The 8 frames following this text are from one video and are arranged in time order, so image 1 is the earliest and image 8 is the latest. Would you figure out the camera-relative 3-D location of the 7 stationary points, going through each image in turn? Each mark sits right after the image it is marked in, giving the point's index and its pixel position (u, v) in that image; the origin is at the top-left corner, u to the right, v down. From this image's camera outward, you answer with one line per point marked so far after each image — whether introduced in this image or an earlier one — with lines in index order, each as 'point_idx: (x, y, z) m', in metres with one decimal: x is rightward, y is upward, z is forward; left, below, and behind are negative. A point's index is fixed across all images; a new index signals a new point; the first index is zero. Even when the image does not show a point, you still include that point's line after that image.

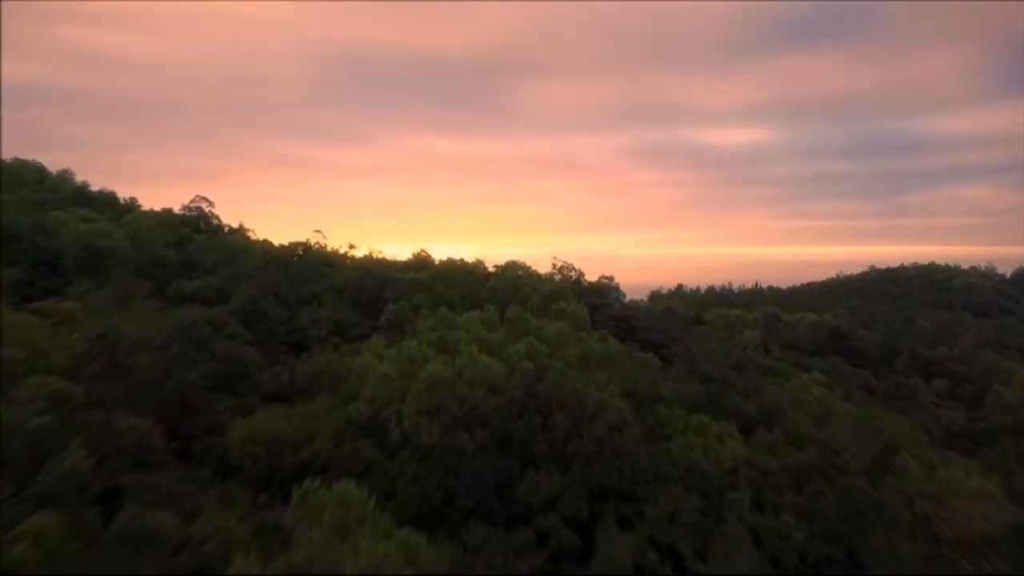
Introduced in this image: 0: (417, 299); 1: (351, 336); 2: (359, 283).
0: (-1.8, -0.2, +18.6) m
1: (-2.8, -0.9, +16.6) m
2: (-3.0, +0.1, +19.2) m
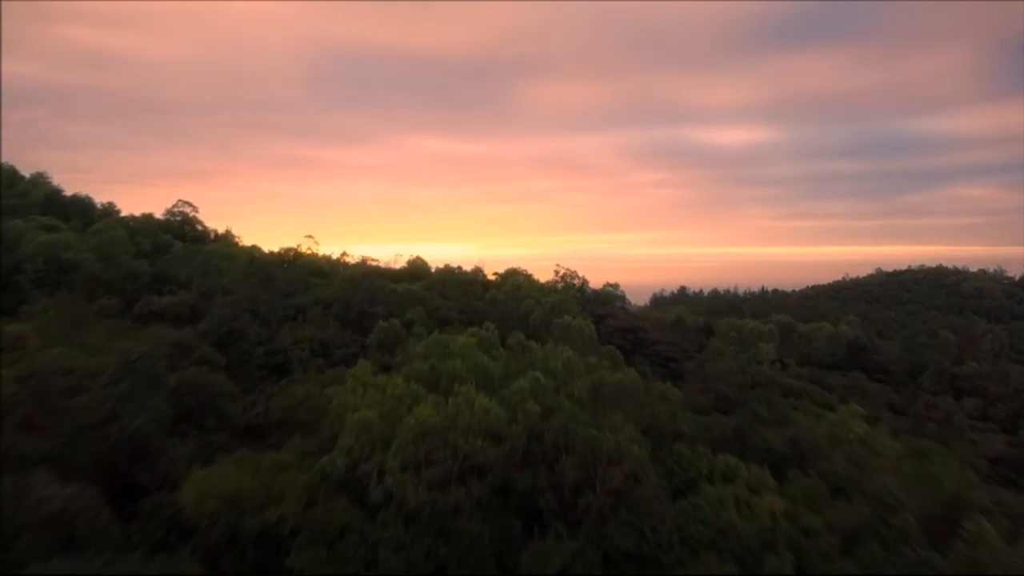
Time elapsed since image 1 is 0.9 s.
0: (-1.8, -0.5, +17.2) m
1: (-2.7, -1.1, +15.2) m
2: (-3.0, -0.2, +17.7) m
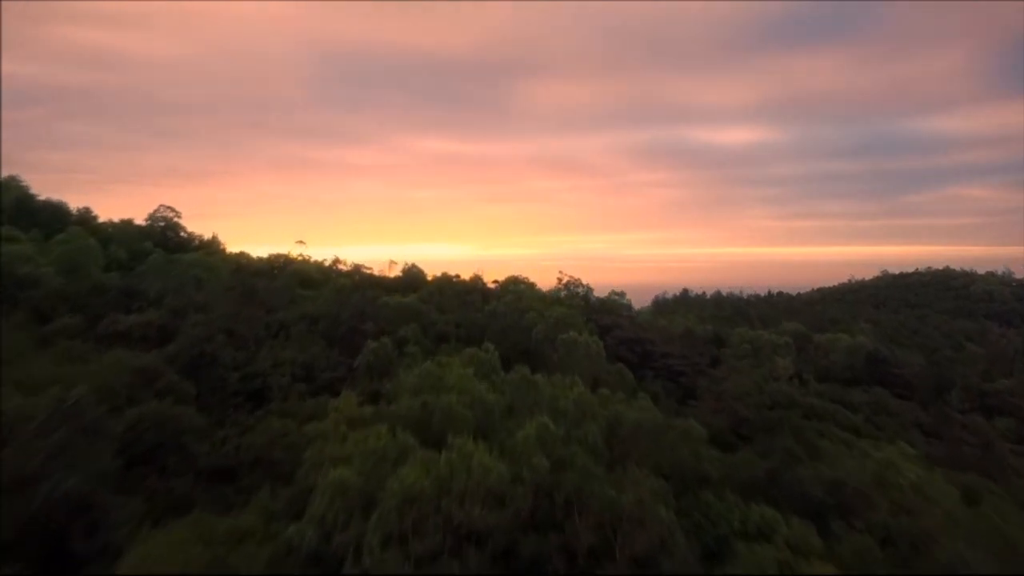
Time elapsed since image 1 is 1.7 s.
0: (-1.8, -0.7, +15.8) m
1: (-2.7, -1.4, +13.8) m
2: (-3.0, -0.4, +16.4) m
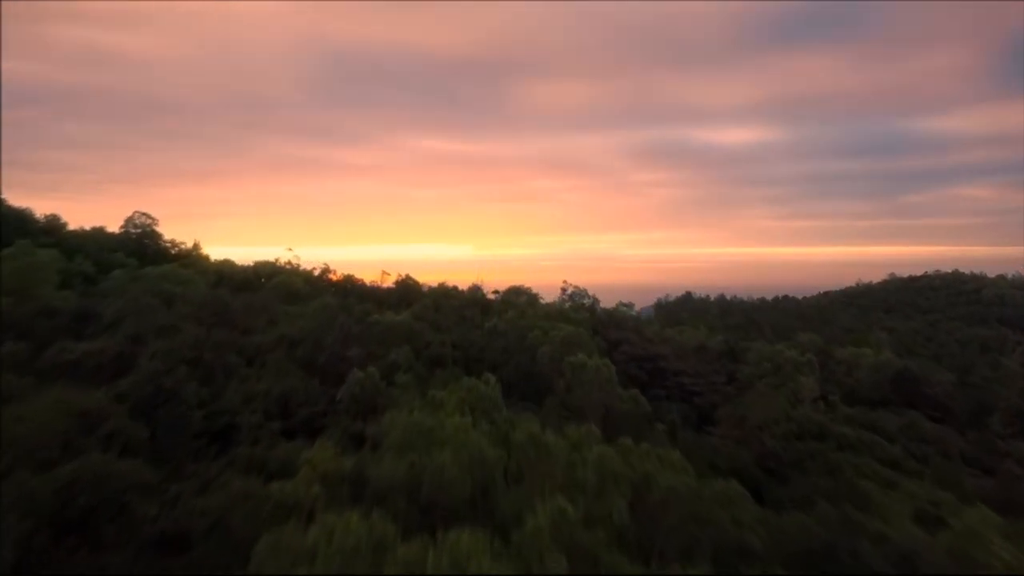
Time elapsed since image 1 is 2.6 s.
0: (-1.8, -1.0, +14.1) m
1: (-2.7, -1.7, +12.1) m
2: (-2.9, -0.7, +14.7) m
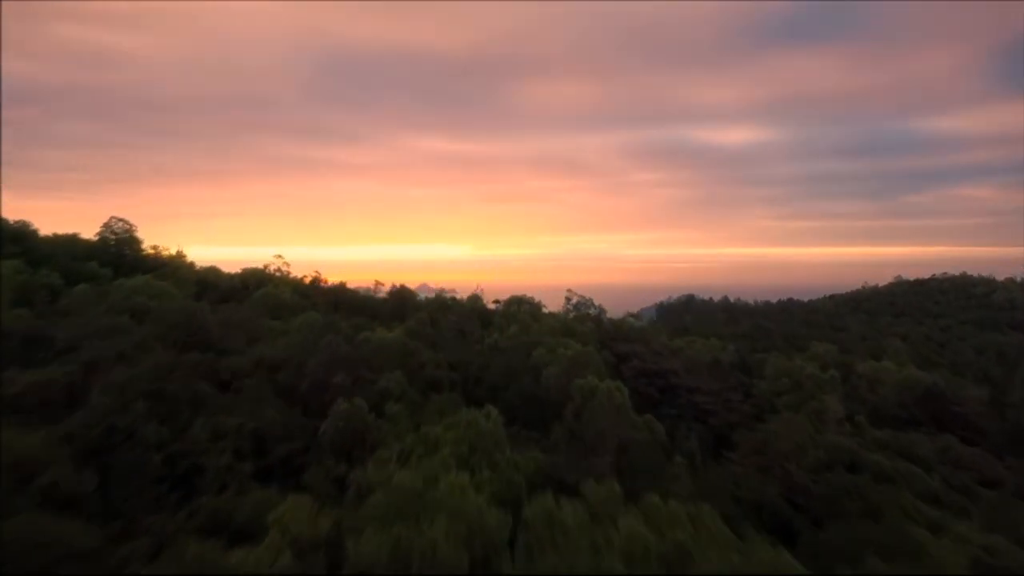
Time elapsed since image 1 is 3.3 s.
0: (-1.7, -1.3, +12.7) m
1: (-2.6, -1.9, +10.7) m
2: (-2.9, -1.0, +13.3) m
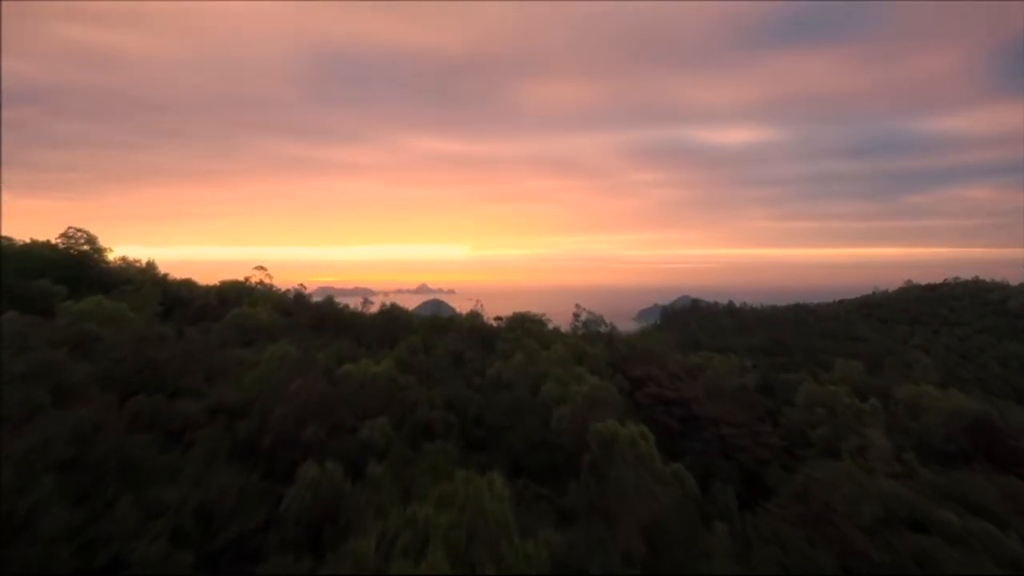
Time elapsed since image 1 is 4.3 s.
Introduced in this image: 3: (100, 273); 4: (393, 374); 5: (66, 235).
0: (-1.6, -1.6, +10.5) m
1: (-2.5, -2.3, +8.6) m
2: (-2.8, -1.3, +11.1) m
3: (-8.2, +0.3, +19.1) m
4: (-1.7, -1.2, +13.6) m
5: (-8.9, +1.0, +19.1) m
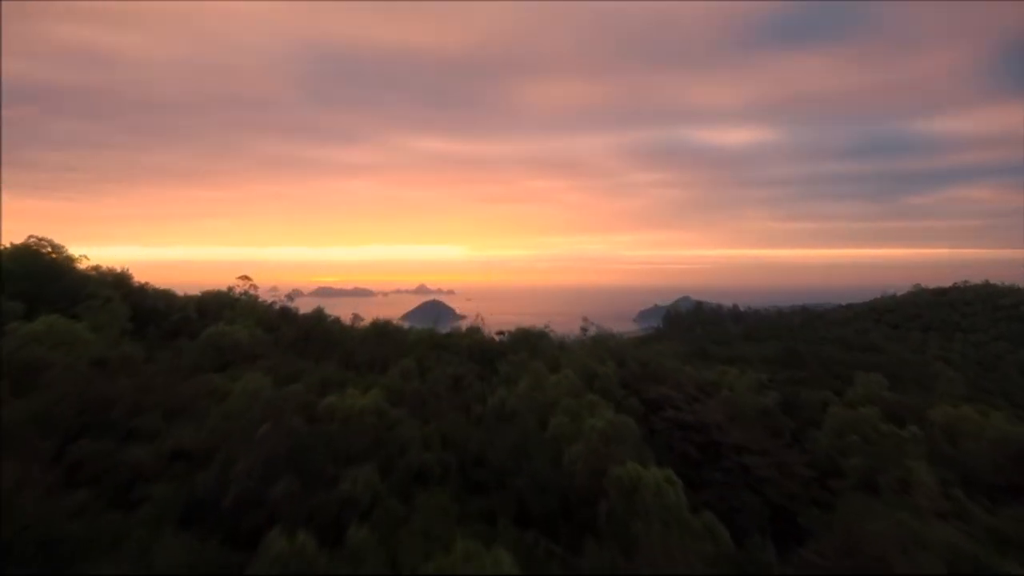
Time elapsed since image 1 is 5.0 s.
0: (-1.5, -1.9, +8.9) m
1: (-2.5, -2.6, +6.9) m
2: (-2.7, -1.6, +9.5) m
3: (-8.1, 0.0, +17.5) m
4: (-1.6, -1.5, +12.0) m
5: (-8.8, +0.8, +17.5) m
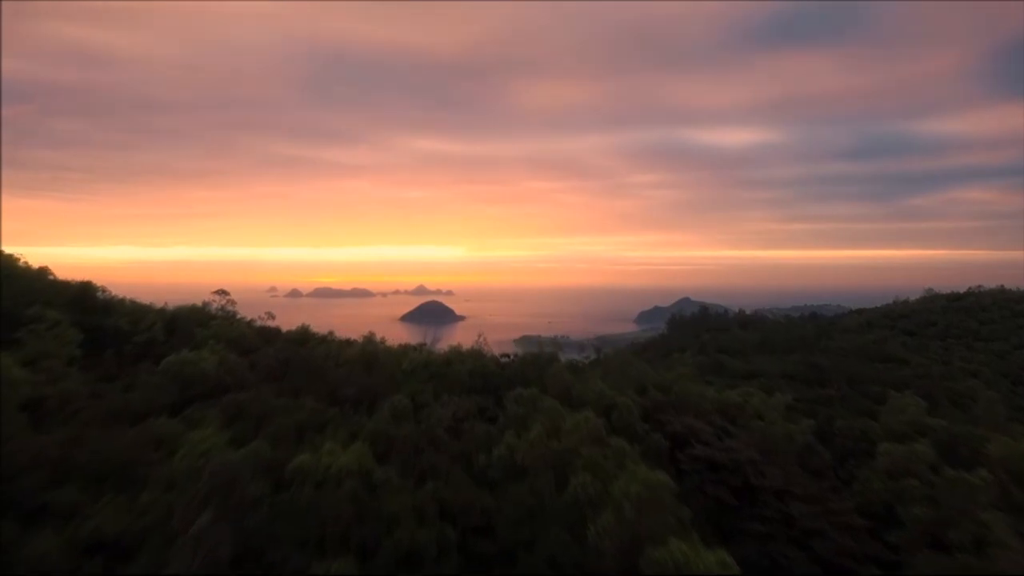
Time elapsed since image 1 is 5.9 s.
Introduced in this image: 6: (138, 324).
0: (-1.4, -2.2, +6.7) m
1: (-2.3, -2.9, +4.7) m
2: (-2.6, -1.9, +7.3) m
3: (-8.0, -0.3, +15.3) m
4: (-1.5, -1.8, +9.8) m
5: (-8.7, +0.4, +15.3) m
6: (-6.6, -0.7, +16.8) m
